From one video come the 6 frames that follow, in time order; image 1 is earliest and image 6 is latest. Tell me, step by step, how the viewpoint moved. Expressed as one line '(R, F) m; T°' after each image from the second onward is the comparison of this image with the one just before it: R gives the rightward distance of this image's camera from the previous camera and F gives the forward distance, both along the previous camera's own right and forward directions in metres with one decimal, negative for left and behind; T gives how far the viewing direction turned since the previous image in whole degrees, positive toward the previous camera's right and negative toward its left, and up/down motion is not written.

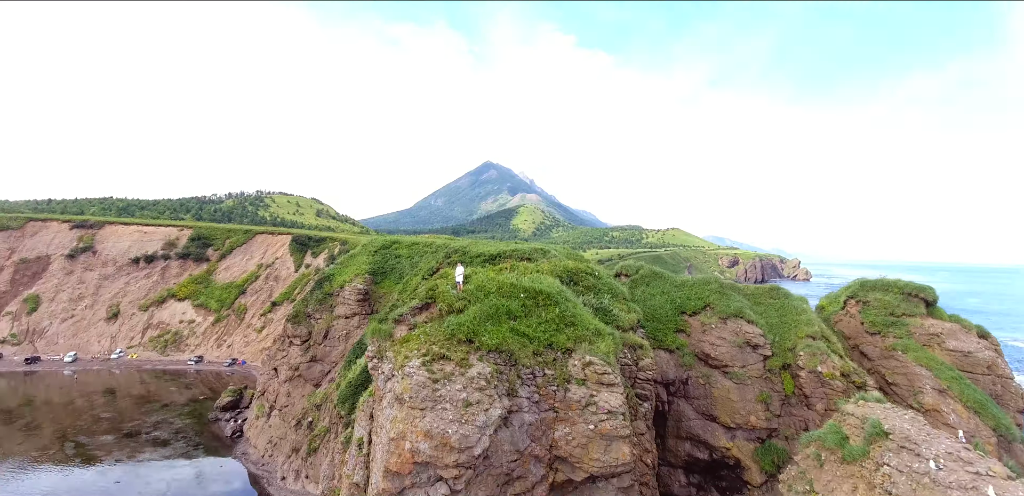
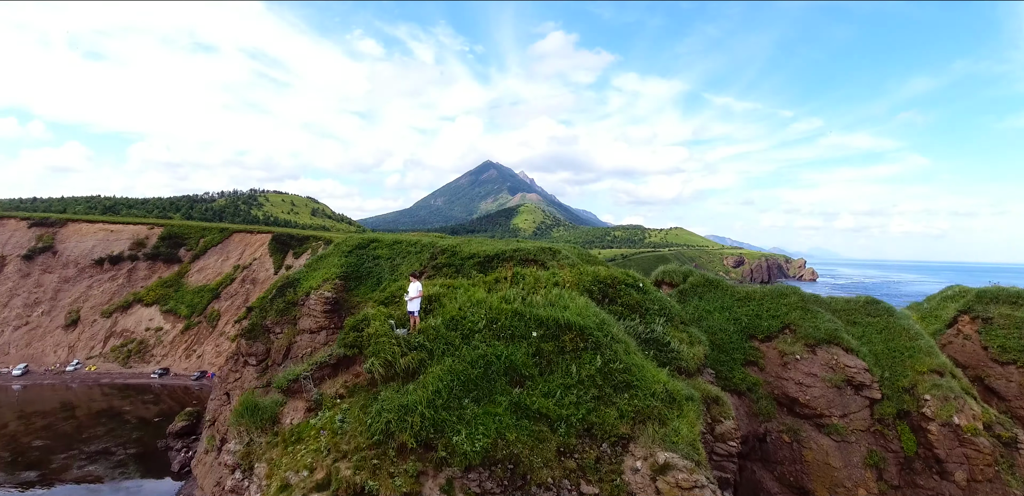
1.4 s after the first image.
(0.0, +5.1) m; 0°
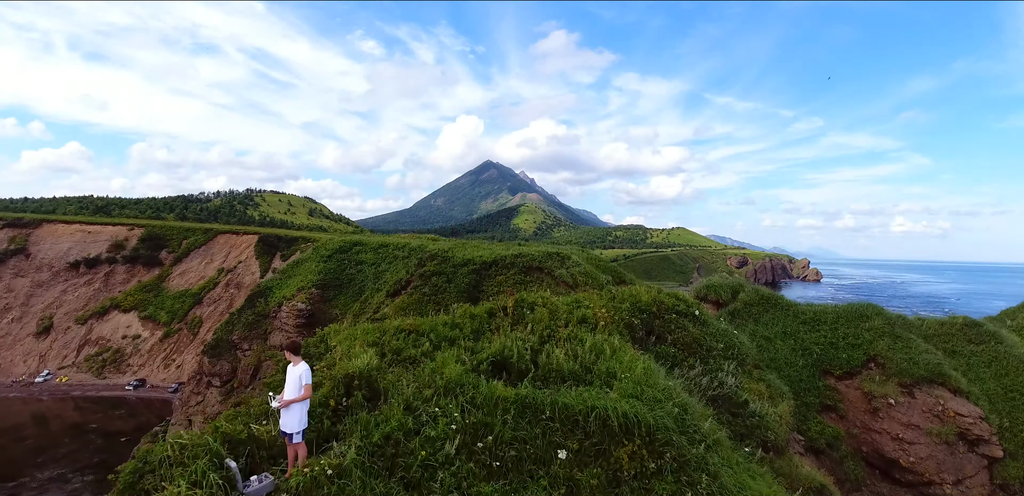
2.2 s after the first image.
(0.0, +3.0) m; 0°
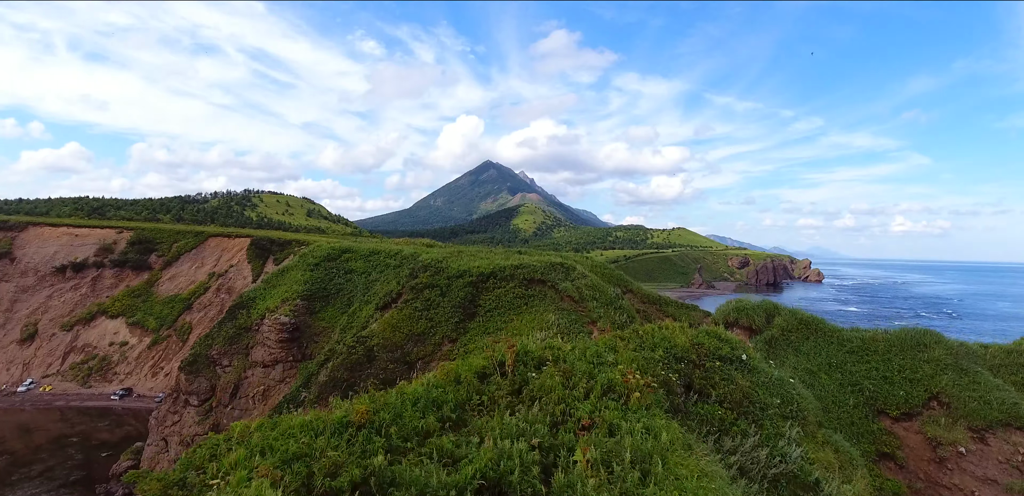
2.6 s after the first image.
(0.0, +1.5) m; 0°
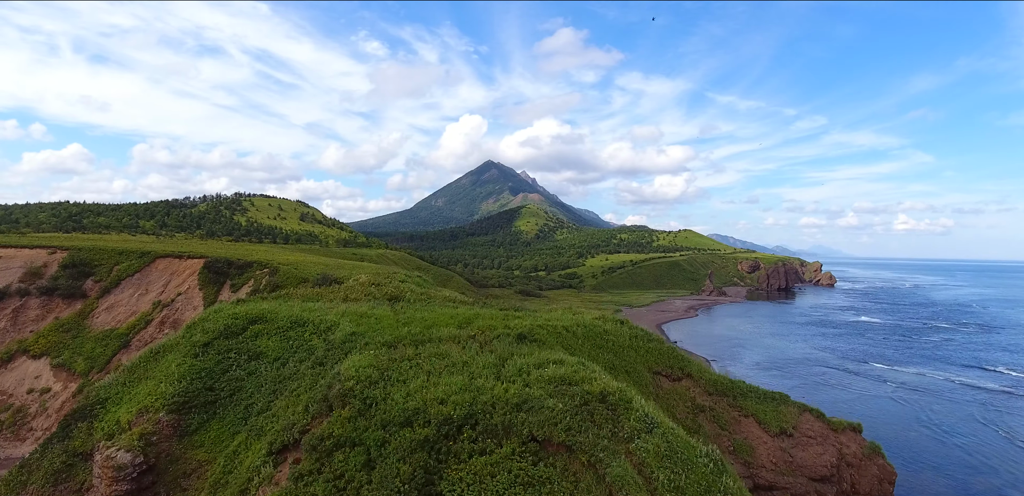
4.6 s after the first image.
(+0.1, +7.7) m; 0°
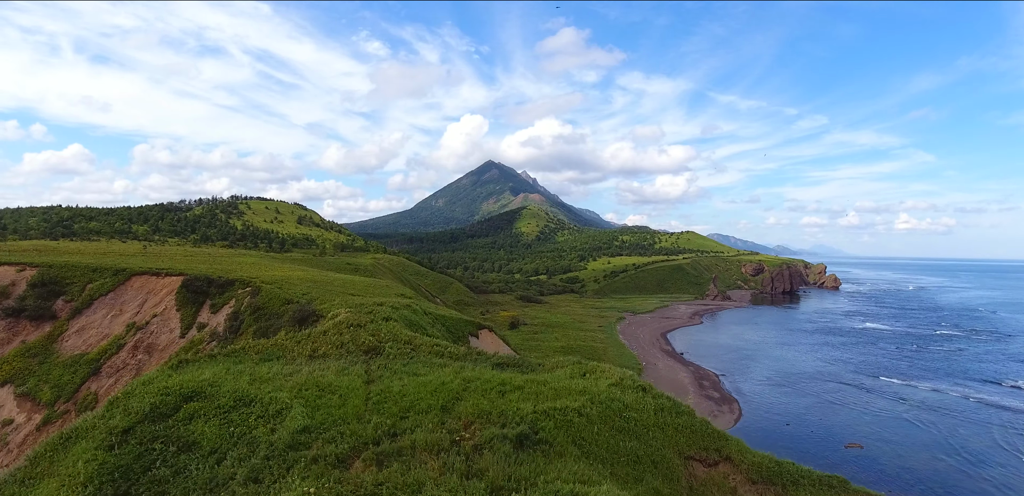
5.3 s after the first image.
(+0.1, +2.9) m; 0°
